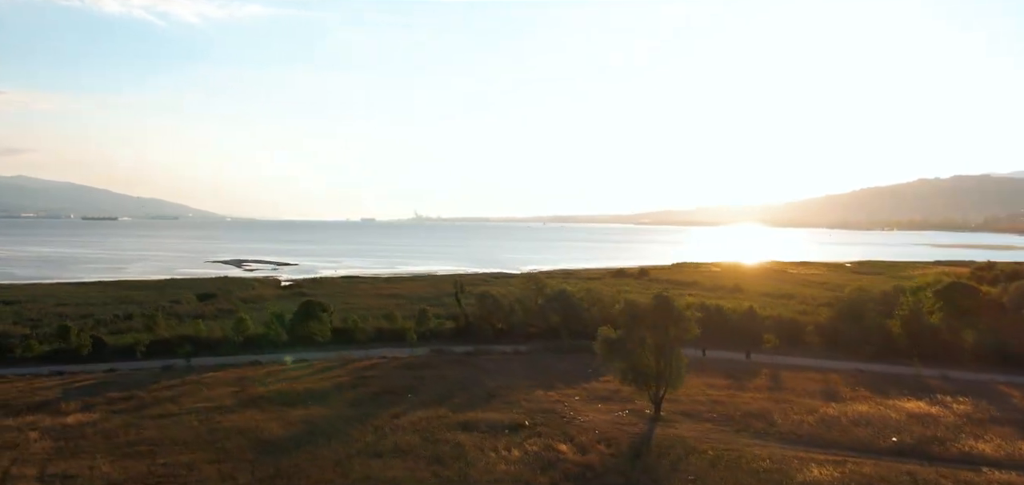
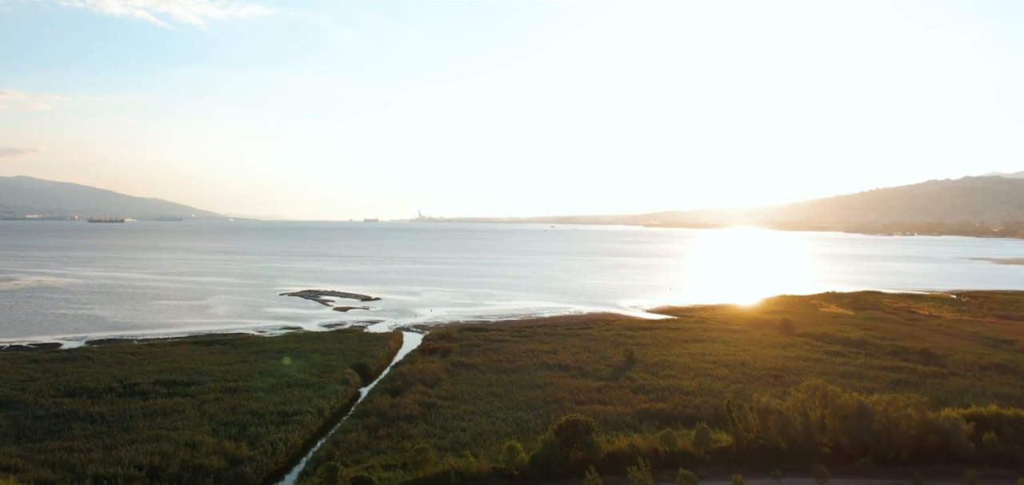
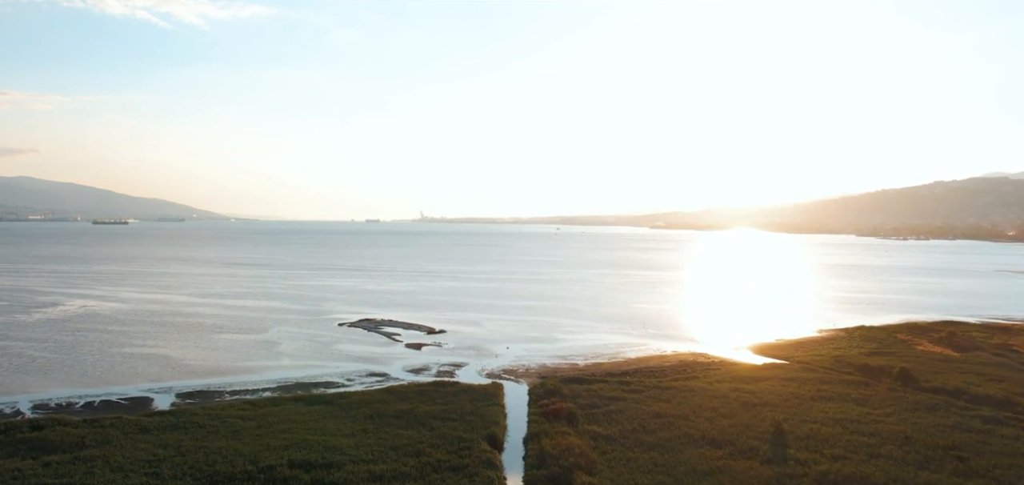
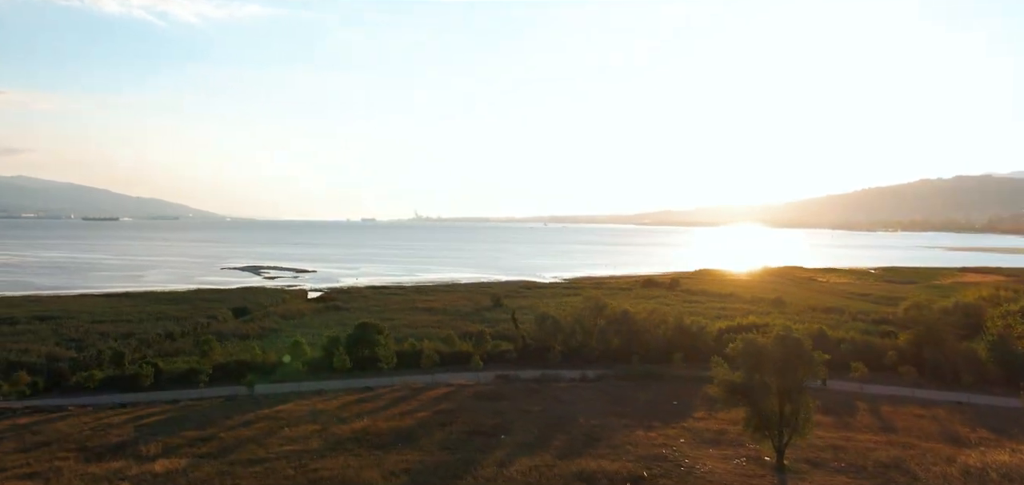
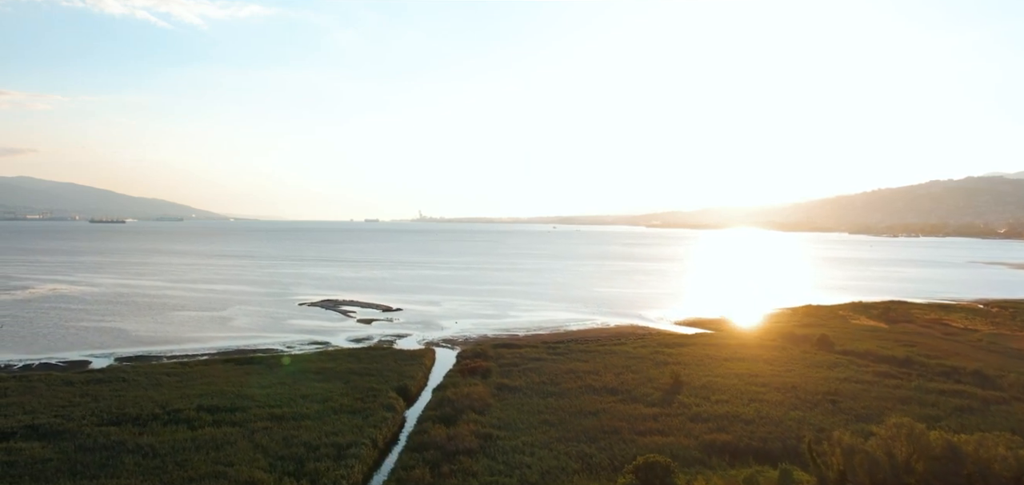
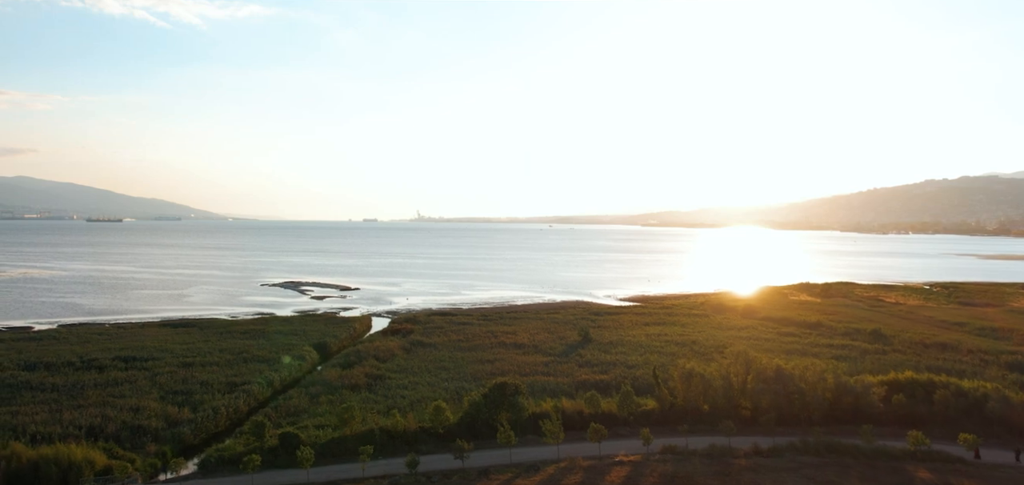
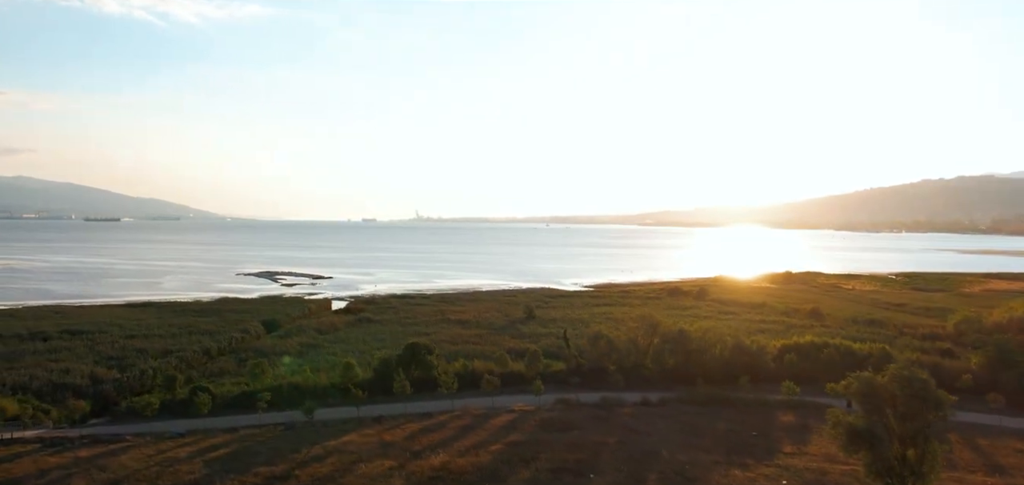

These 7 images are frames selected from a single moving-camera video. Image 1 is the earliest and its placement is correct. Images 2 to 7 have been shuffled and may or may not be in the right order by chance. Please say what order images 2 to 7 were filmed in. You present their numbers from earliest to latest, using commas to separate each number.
4, 7, 6, 2, 5, 3
